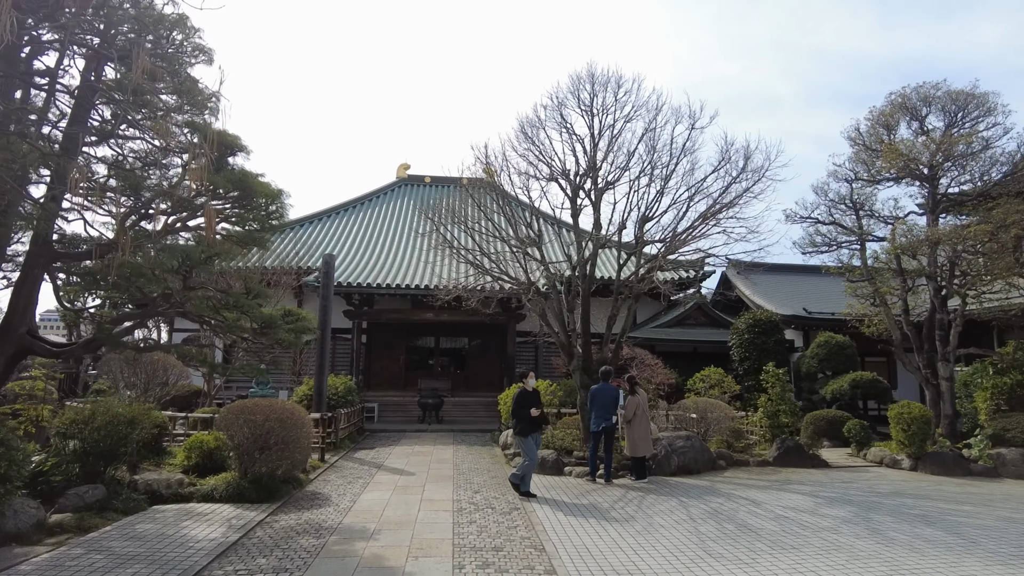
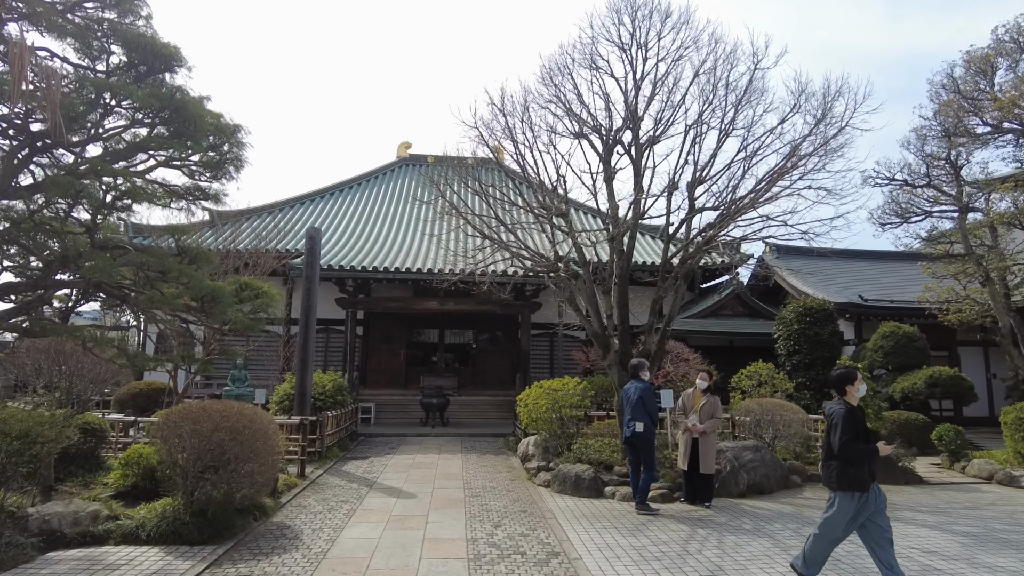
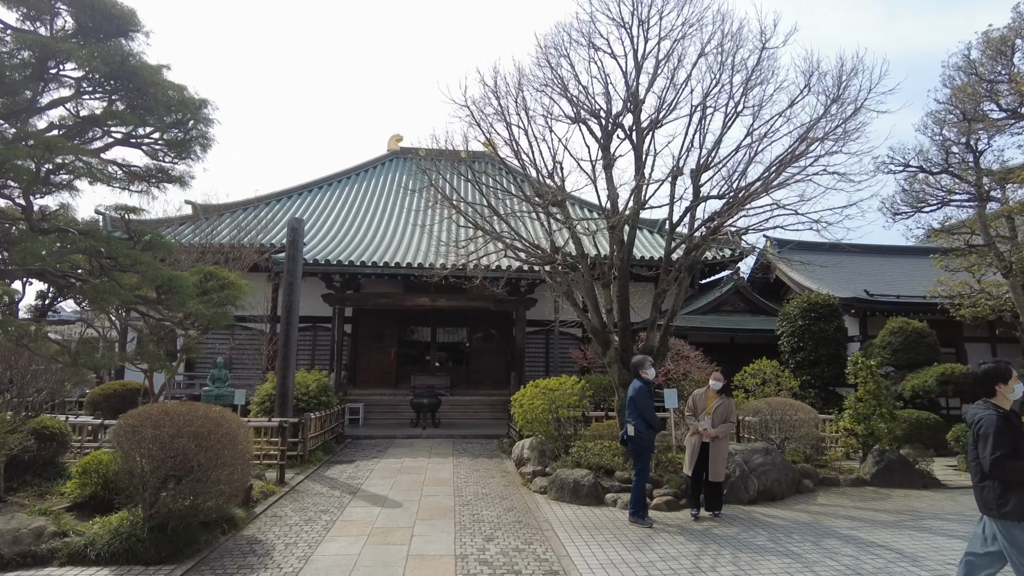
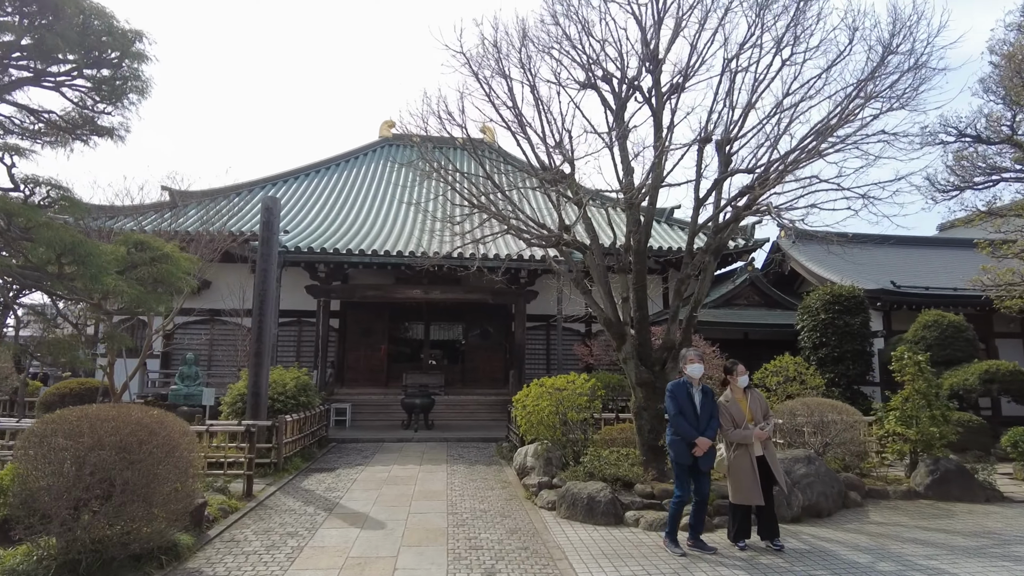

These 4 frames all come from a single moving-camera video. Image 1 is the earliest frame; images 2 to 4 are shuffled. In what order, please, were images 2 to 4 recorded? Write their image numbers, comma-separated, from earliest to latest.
2, 3, 4
